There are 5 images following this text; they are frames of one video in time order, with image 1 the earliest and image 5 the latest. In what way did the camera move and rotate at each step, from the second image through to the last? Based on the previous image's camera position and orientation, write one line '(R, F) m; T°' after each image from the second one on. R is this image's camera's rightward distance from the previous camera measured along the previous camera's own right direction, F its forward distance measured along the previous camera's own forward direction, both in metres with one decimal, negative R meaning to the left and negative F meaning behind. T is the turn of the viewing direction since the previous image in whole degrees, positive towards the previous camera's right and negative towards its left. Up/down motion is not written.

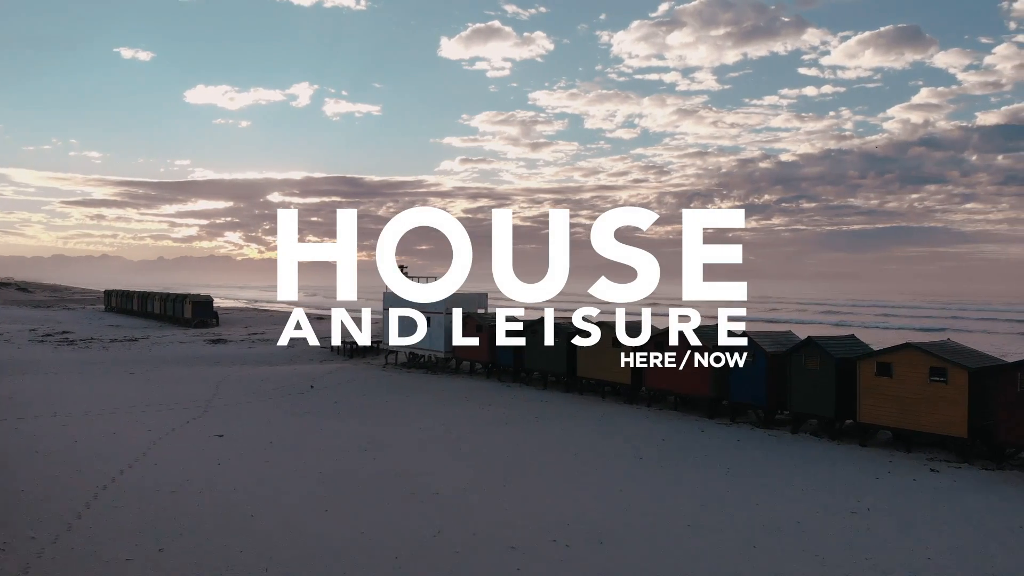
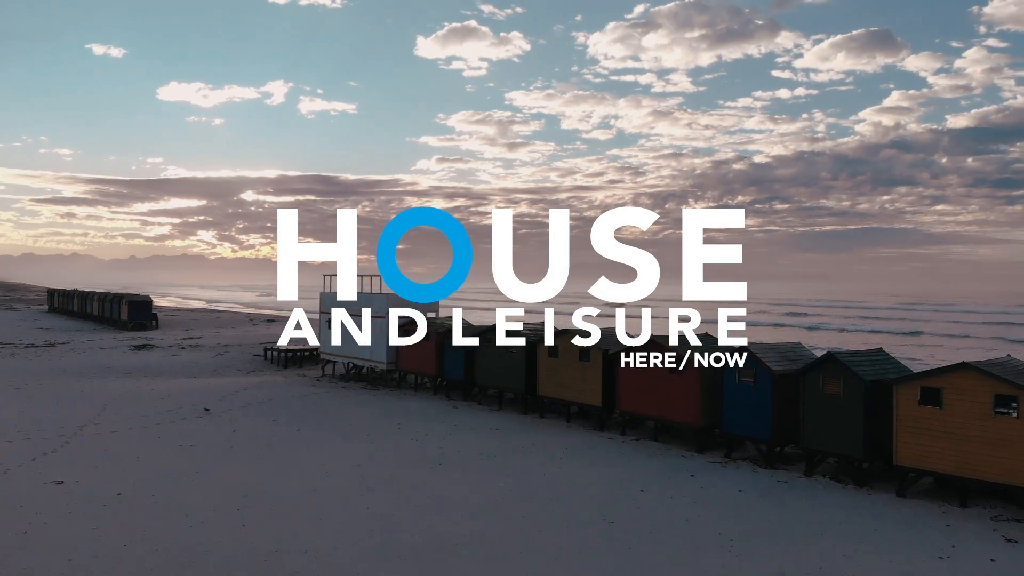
(+0.9, +5.4) m; +2°
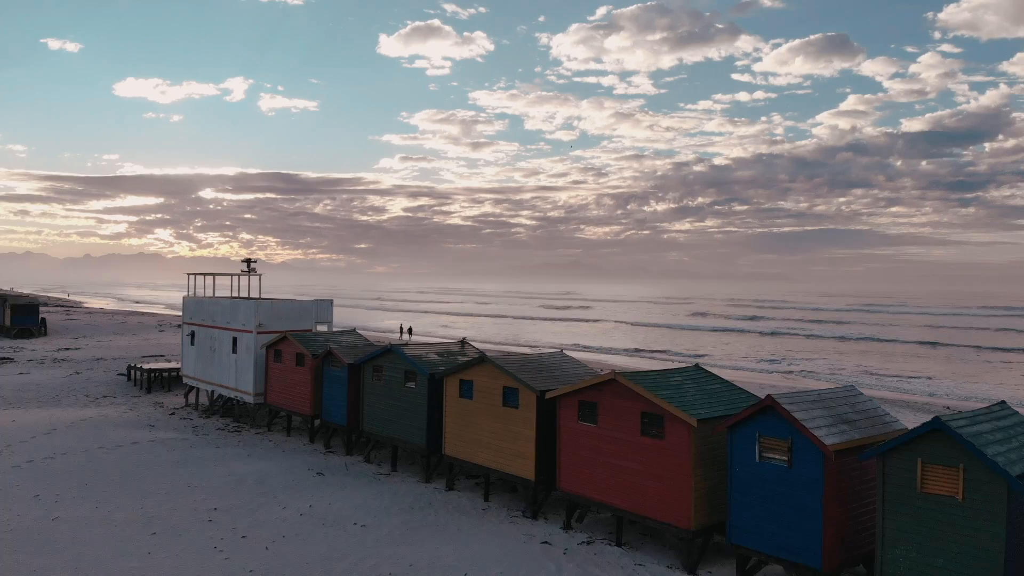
(+1.4, +8.4) m; +2°
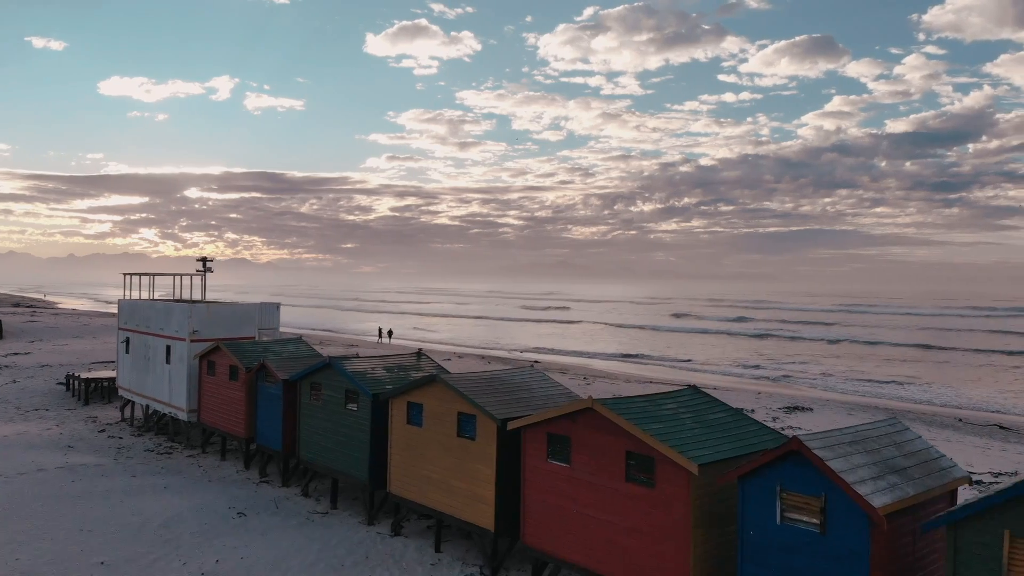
(+0.4, +2.8) m; +1°
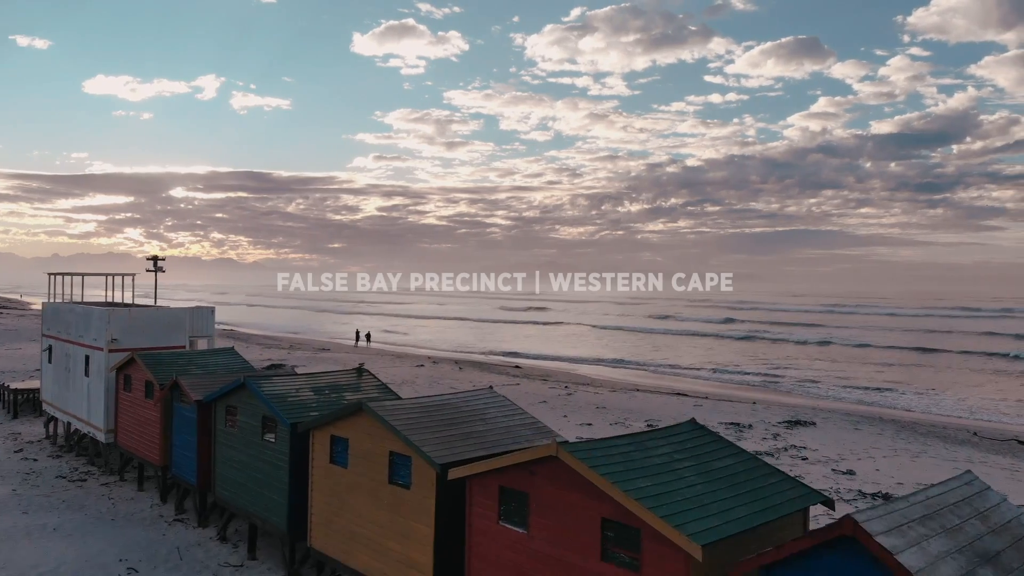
(+0.4, +2.6) m; +1°
